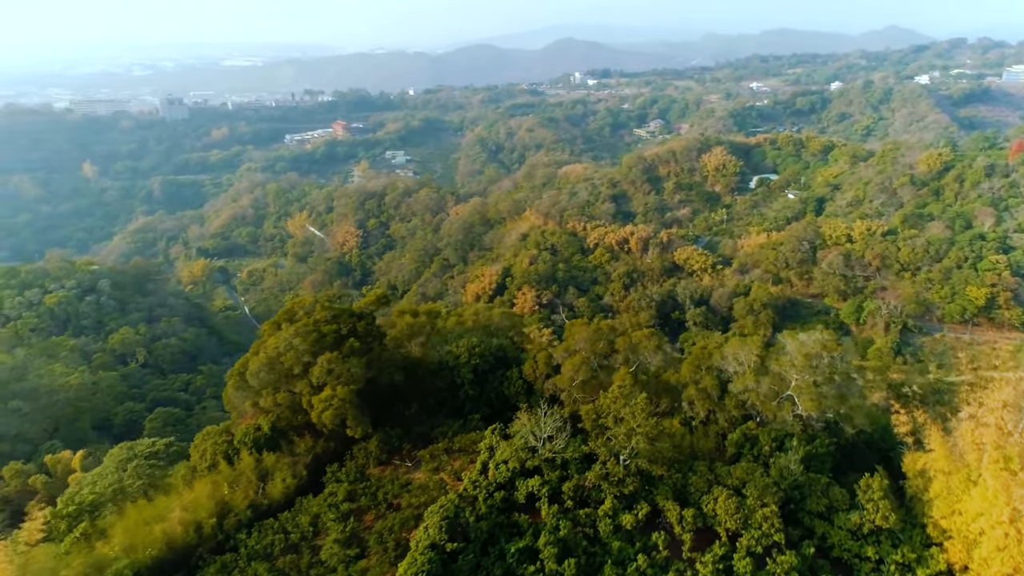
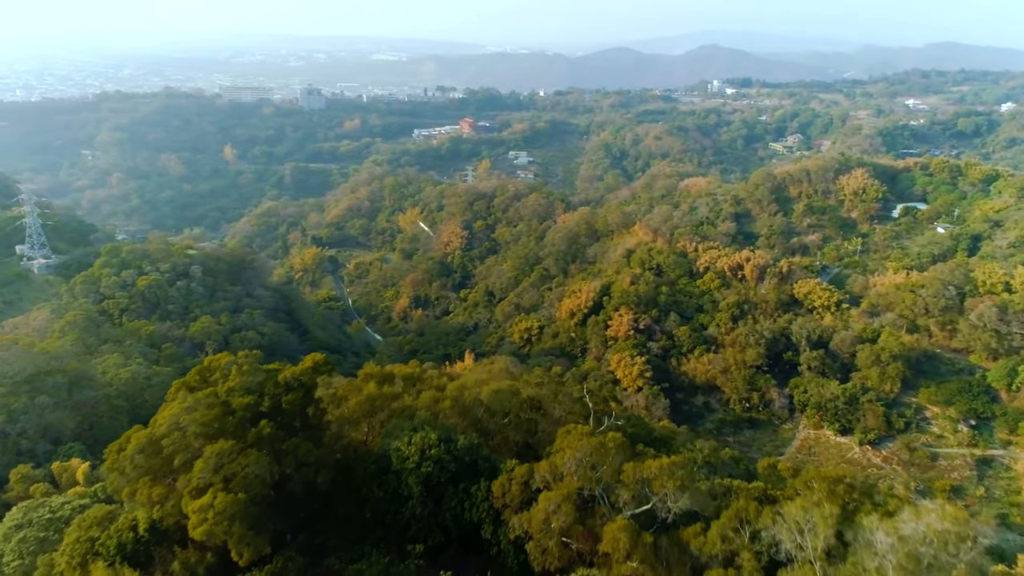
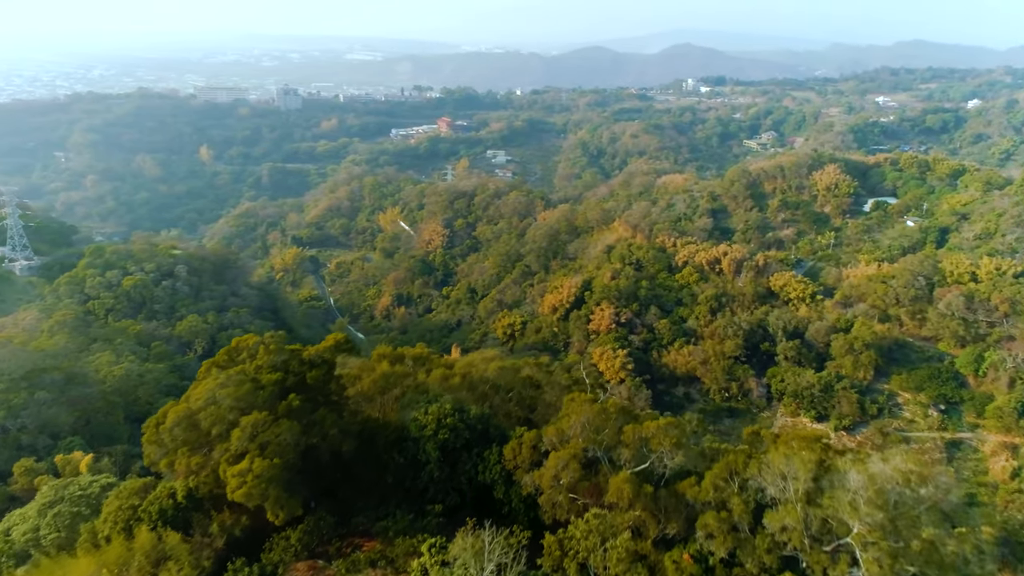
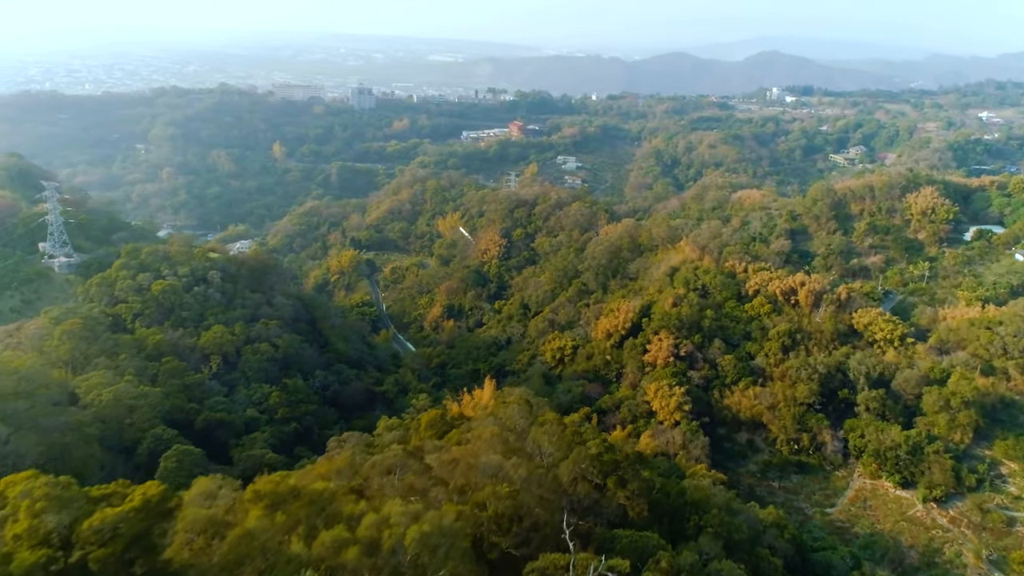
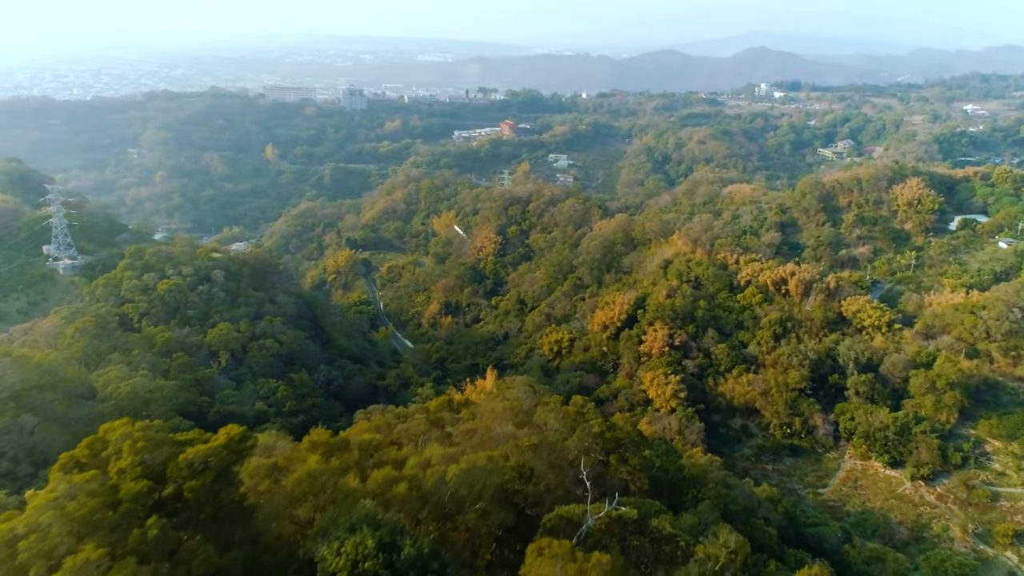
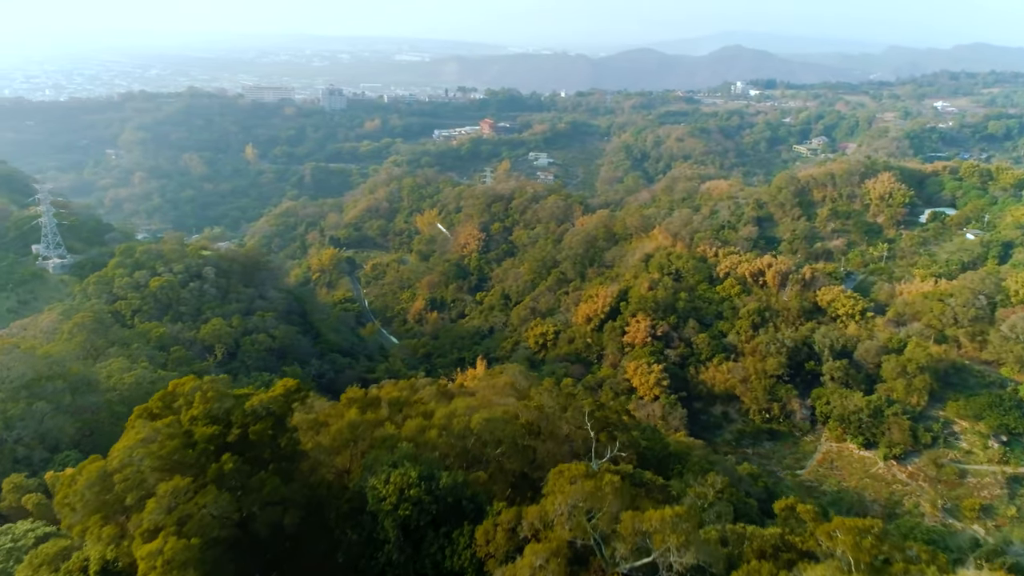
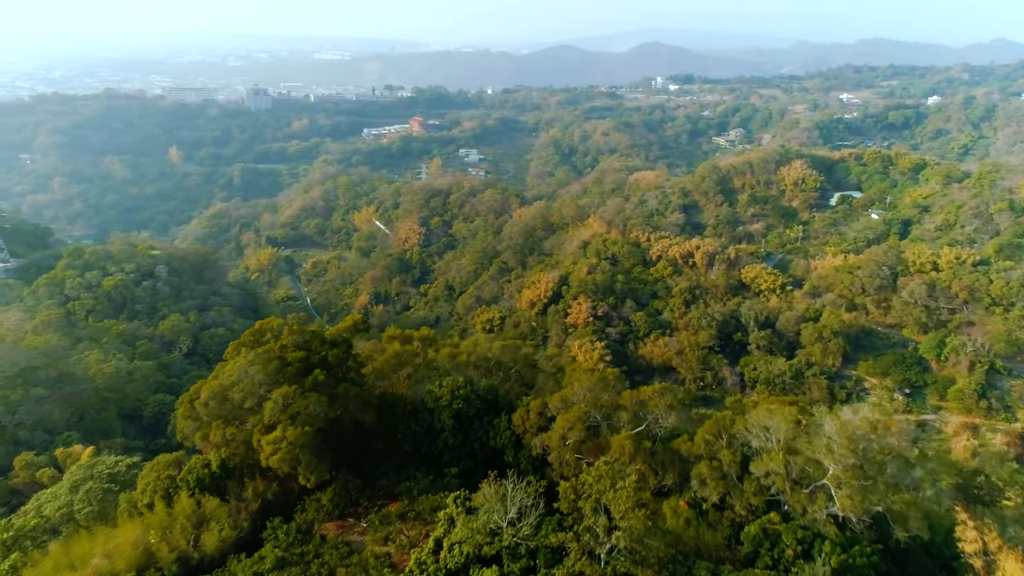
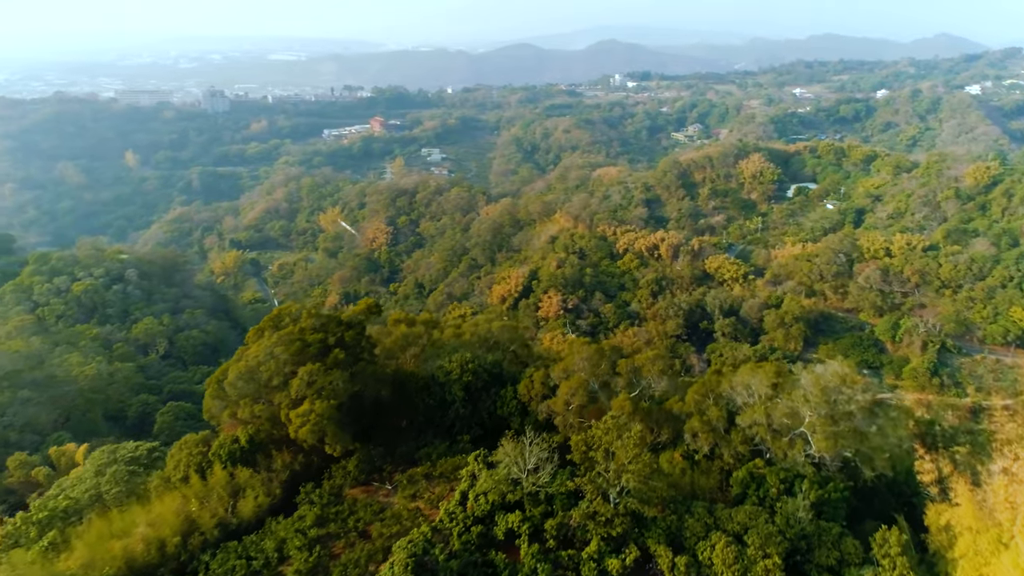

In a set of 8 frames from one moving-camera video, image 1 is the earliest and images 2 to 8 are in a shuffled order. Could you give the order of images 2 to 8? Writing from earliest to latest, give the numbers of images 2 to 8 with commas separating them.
8, 7, 3, 2, 6, 5, 4
